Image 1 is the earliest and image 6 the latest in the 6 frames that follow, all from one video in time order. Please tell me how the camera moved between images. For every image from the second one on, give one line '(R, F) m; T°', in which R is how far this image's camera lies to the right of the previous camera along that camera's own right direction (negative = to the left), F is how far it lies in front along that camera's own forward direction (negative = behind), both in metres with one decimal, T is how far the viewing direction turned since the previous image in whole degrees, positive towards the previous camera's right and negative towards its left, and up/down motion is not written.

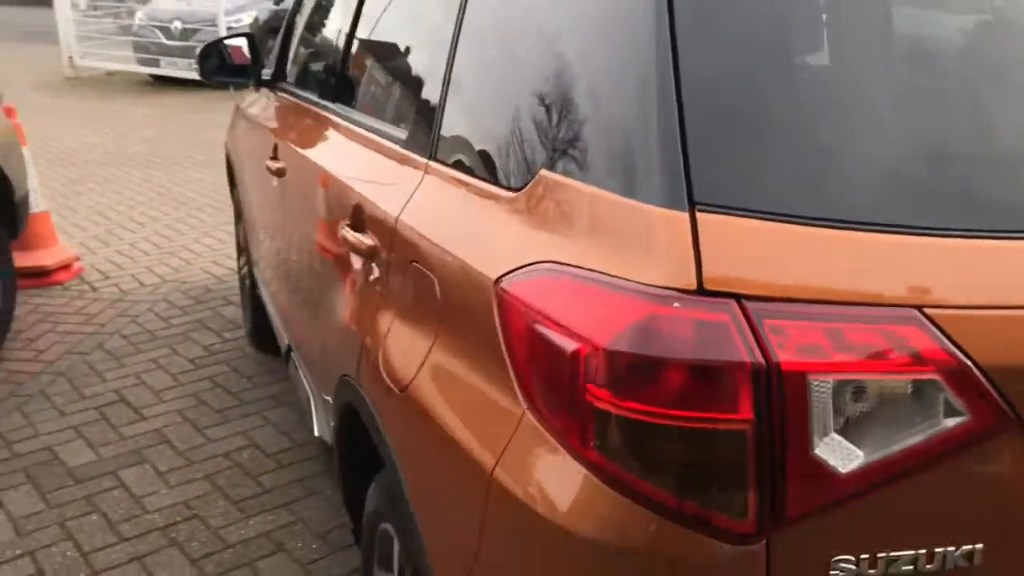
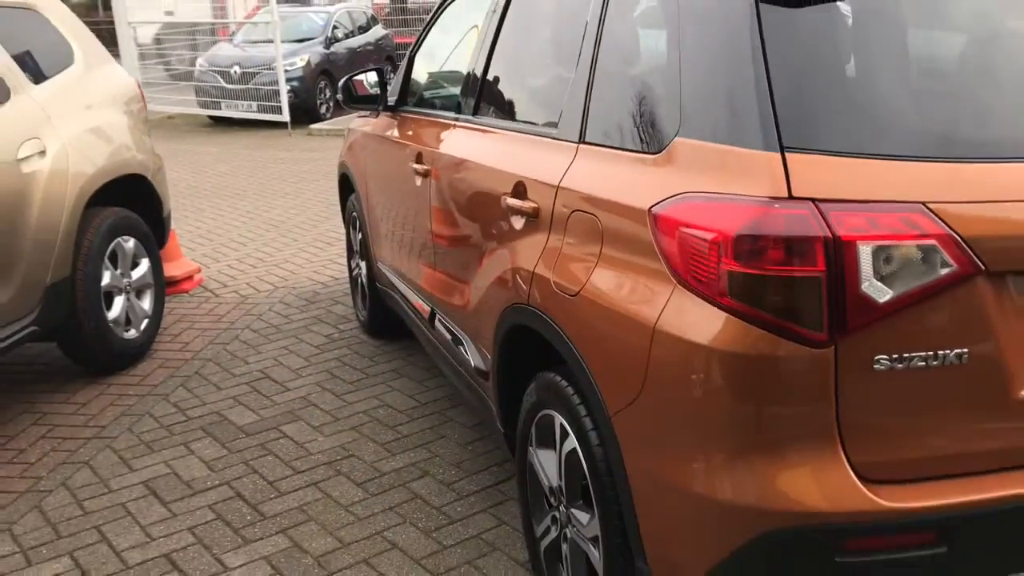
(-0.3, -0.7) m; -2°
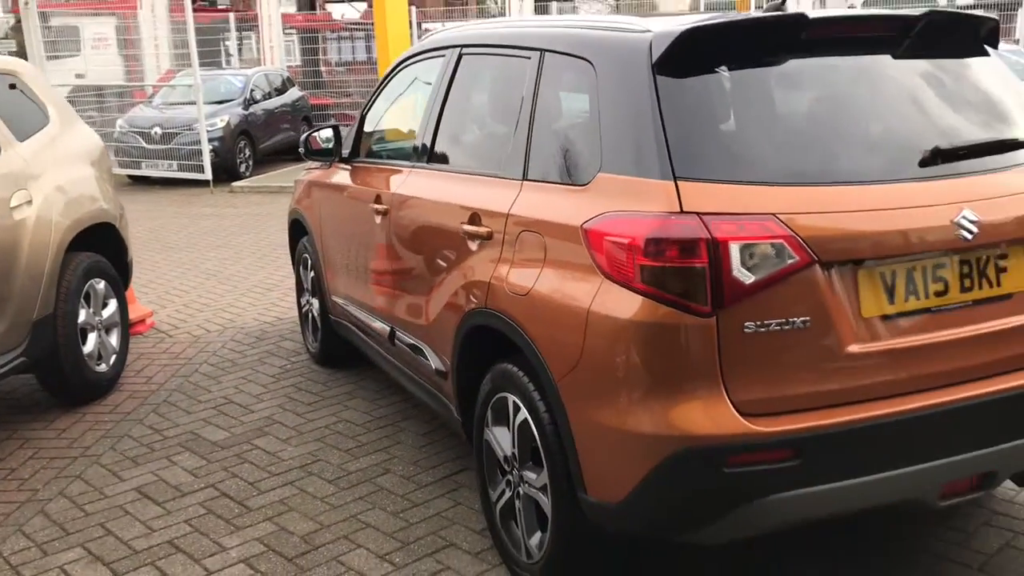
(-0.2, -0.6) m; +6°
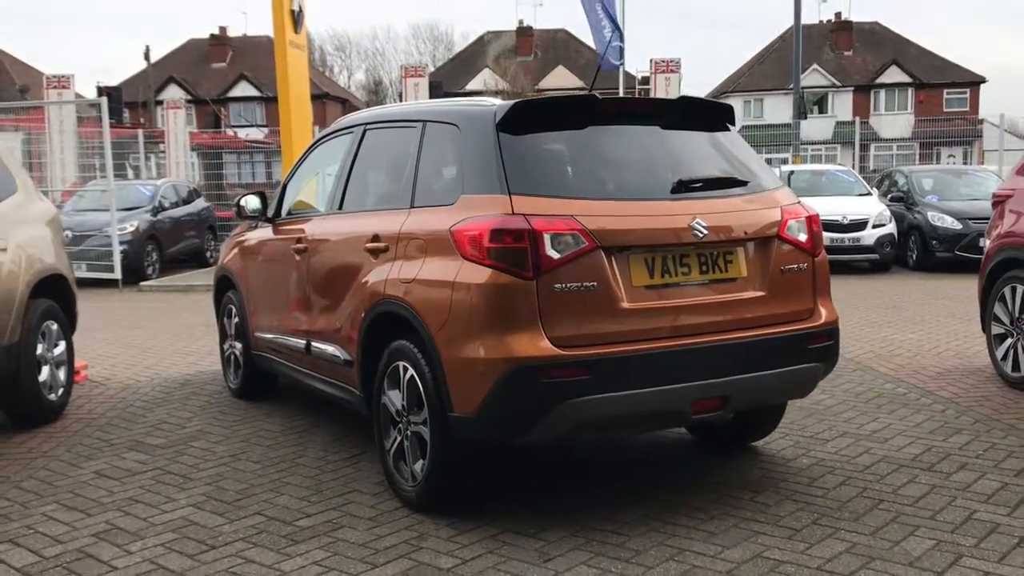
(0.0, -1.2) m; +6°
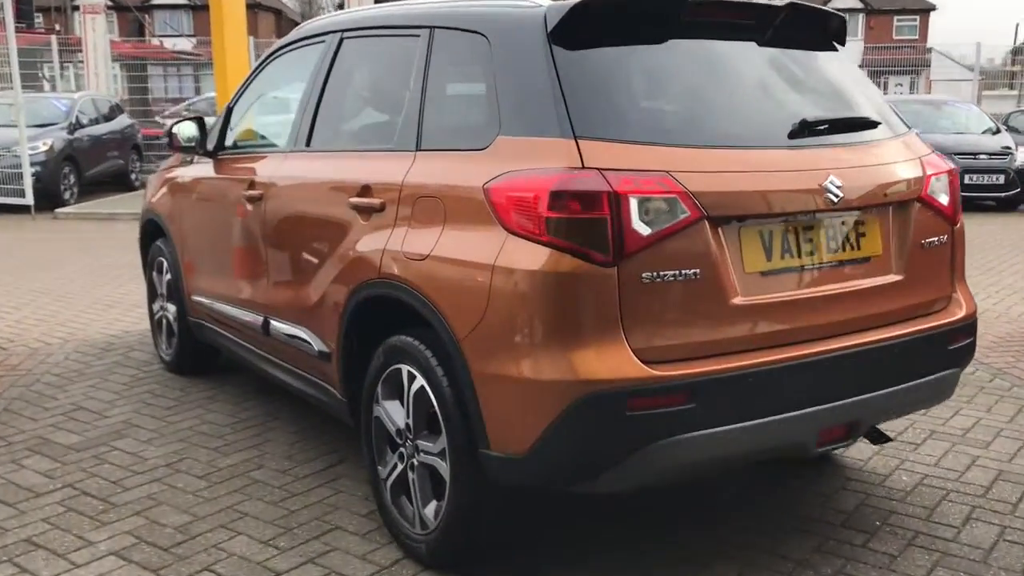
(-0.4, +1.2) m; +4°
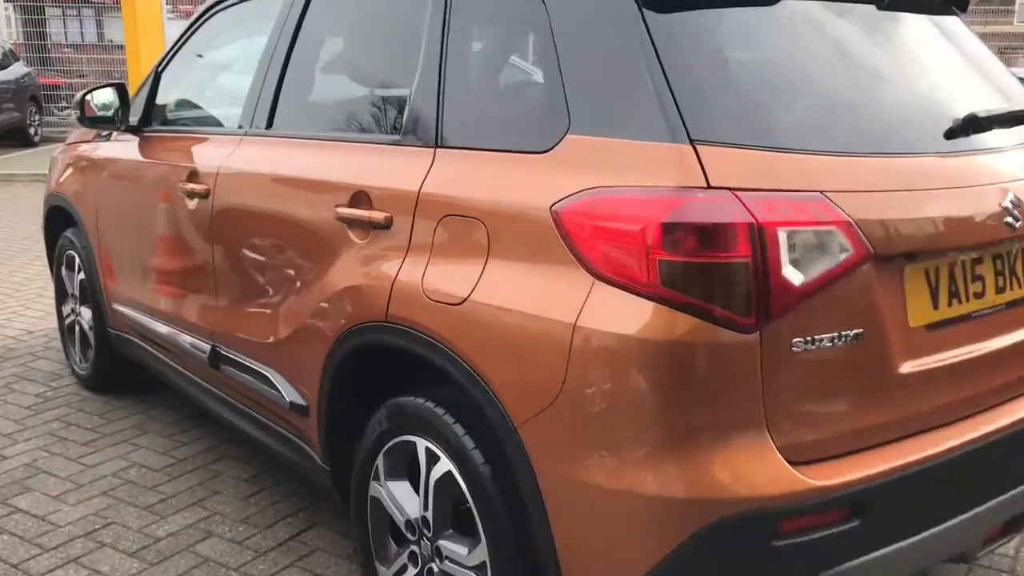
(-0.3, +0.8) m; +5°
